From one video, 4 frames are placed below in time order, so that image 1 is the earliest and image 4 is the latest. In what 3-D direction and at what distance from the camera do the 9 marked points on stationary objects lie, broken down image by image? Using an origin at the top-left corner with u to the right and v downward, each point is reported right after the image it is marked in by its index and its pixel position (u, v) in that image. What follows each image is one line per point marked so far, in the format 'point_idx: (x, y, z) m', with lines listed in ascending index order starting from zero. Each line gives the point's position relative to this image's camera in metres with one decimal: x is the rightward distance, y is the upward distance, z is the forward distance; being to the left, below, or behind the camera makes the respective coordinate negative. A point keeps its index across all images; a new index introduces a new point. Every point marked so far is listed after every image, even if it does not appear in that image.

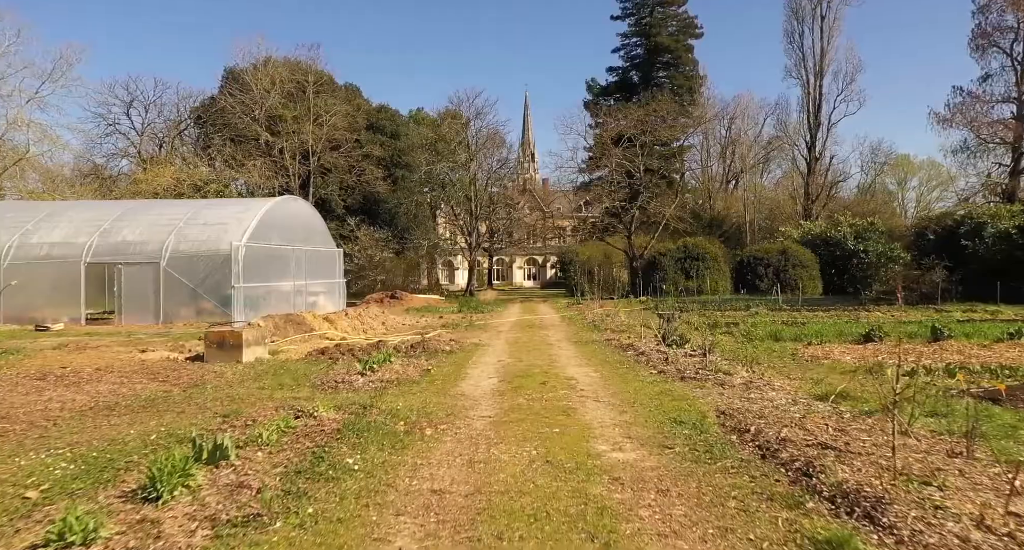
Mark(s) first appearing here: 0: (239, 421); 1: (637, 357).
0: (-2.1, -1.1, +5.2) m
1: (+1.7, -1.1, +9.2) m
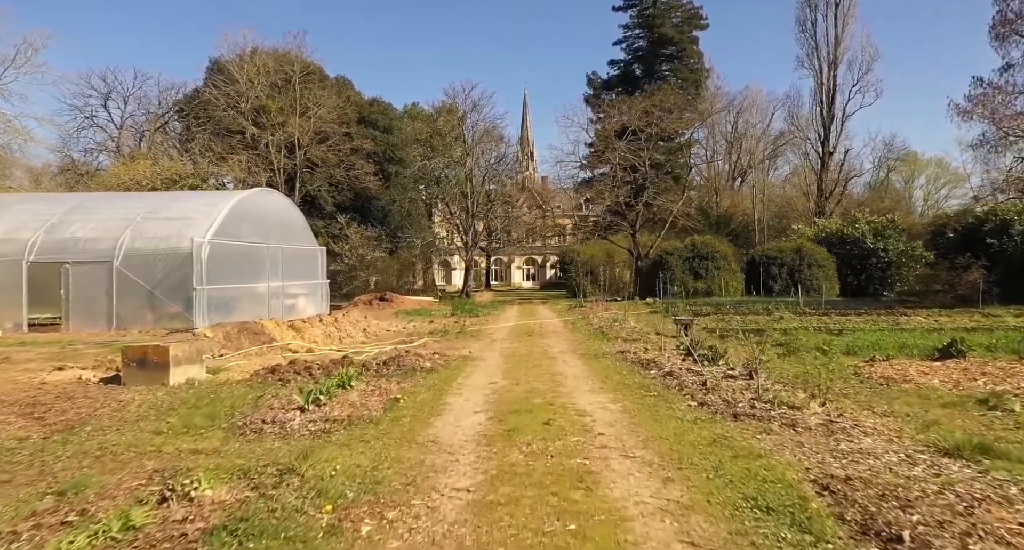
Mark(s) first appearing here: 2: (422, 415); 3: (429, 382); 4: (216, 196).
0: (-2.1, -1.1, +3.3) m
1: (+1.6, -1.1, +7.2) m
2: (-0.8, -1.2, +5.9) m
3: (-1.0, -1.2, +7.8) m
4: (-7.6, +2.0, +17.5) m
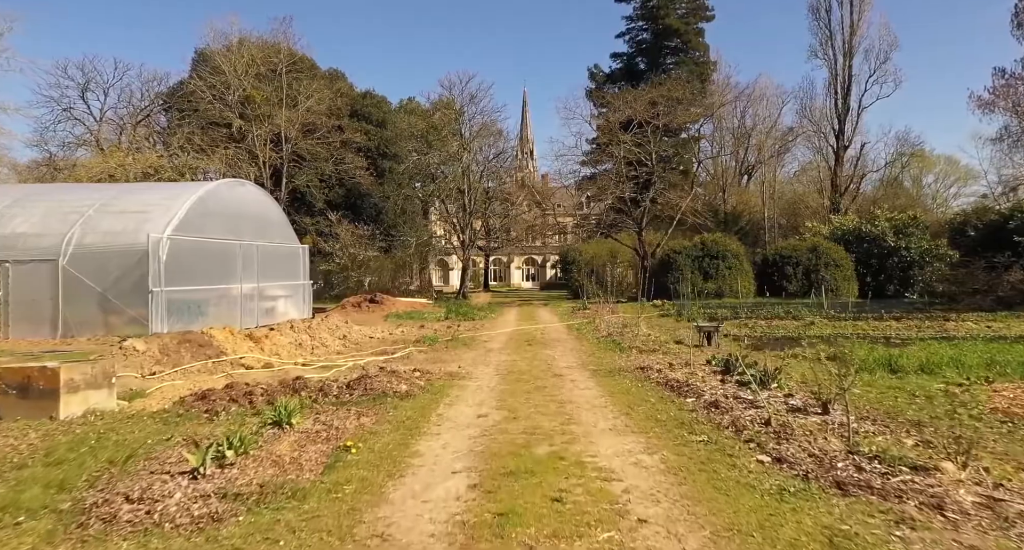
0: (-2.2, -1.1, +1.4) m
1: (+1.6, -1.1, +5.4) m
2: (-0.8, -1.2, +4.1) m
3: (-1.0, -1.2, +6.0) m
4: (-7.6, +2.0, +15.7) m
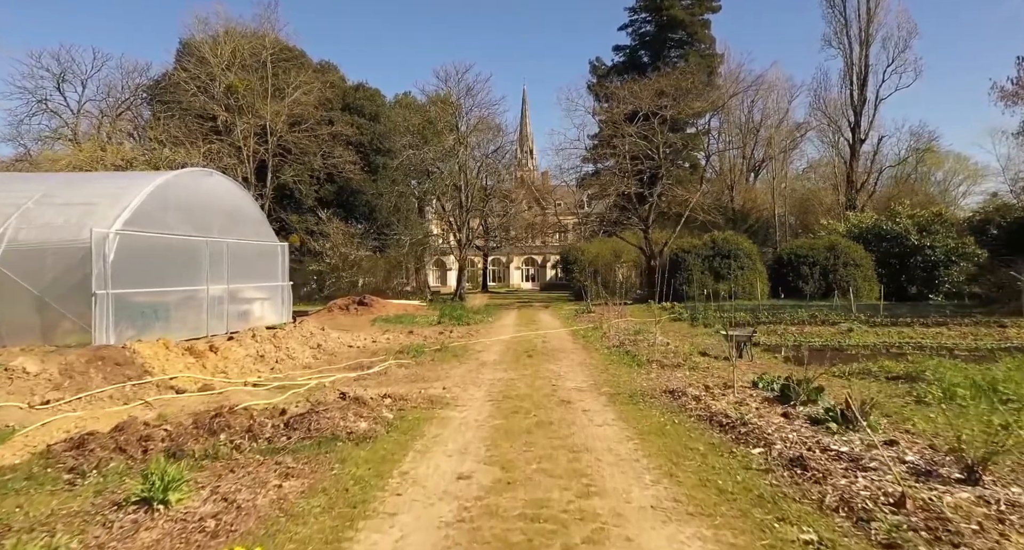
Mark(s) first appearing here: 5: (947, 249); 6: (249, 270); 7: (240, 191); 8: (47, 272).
0: (-2.2, -1.1, -0.4) m
1: (+1.6, -1.1, +3.6) m
2: (-0.8, -1.2, +2.3) m
3: (-1.0, -1.2, +4.2) m
4: (-7.7, +2.0, +13.9) m
5: (+12.9, +0.8, +19.8) m
6: (-6.5, +0.1, +16.6) m
7: (-6.5, +2.0, +16.4) m
8: (-8.0, 0.0, +11.7) m
